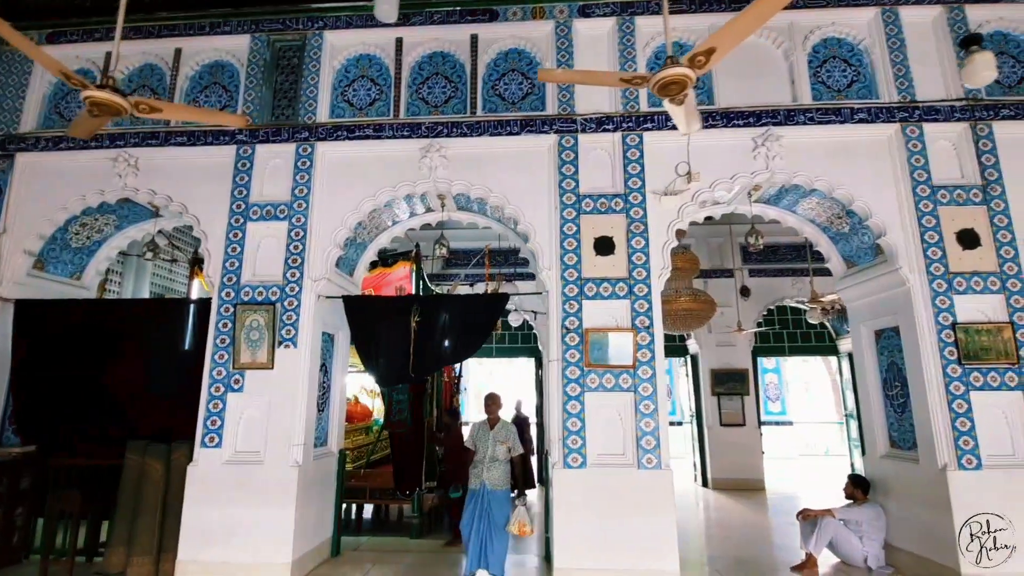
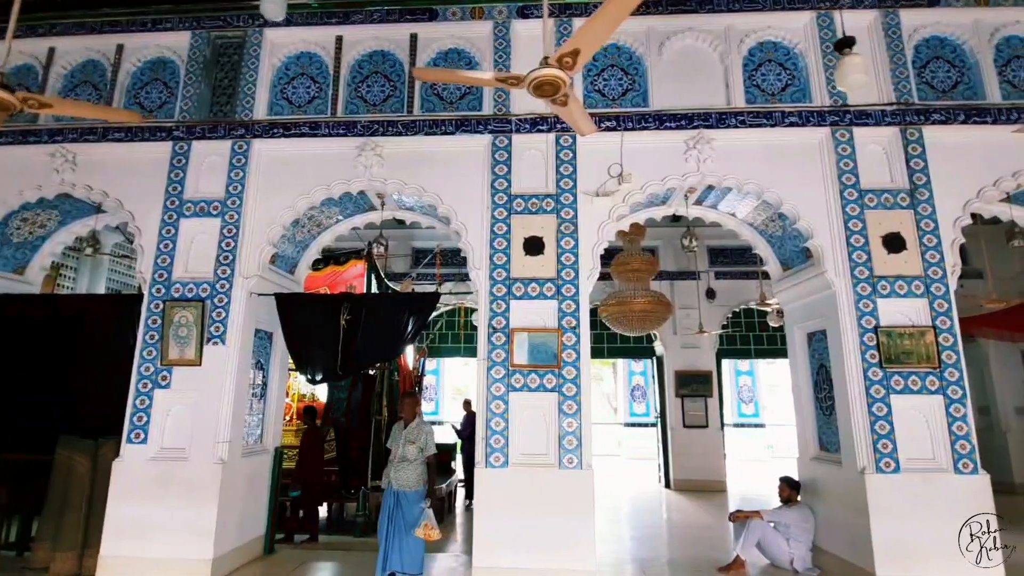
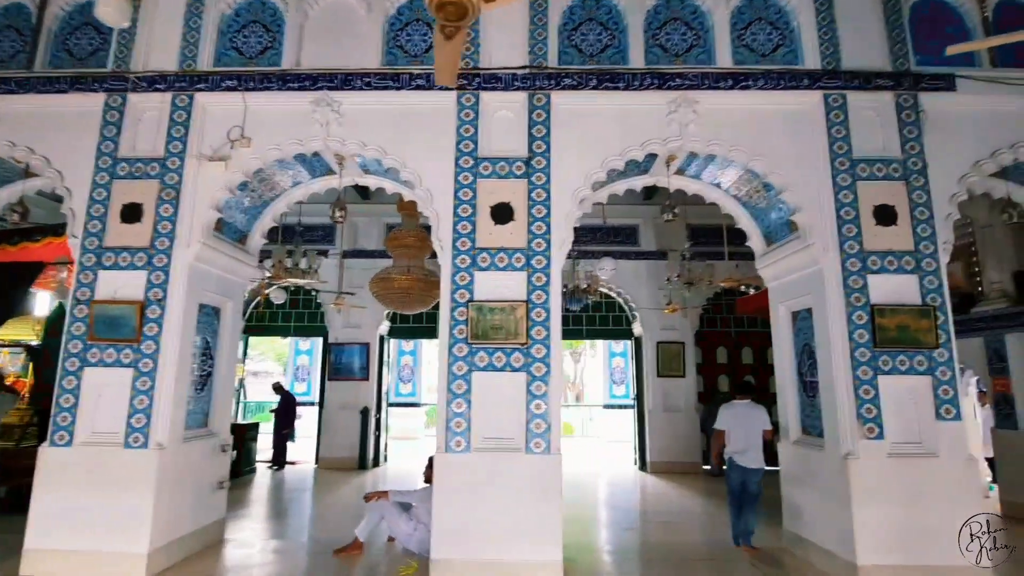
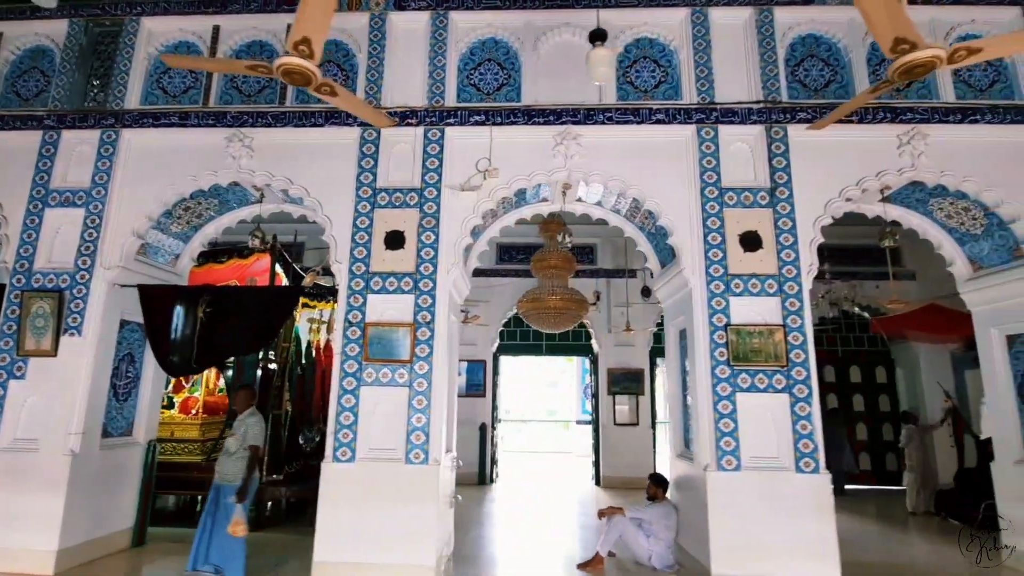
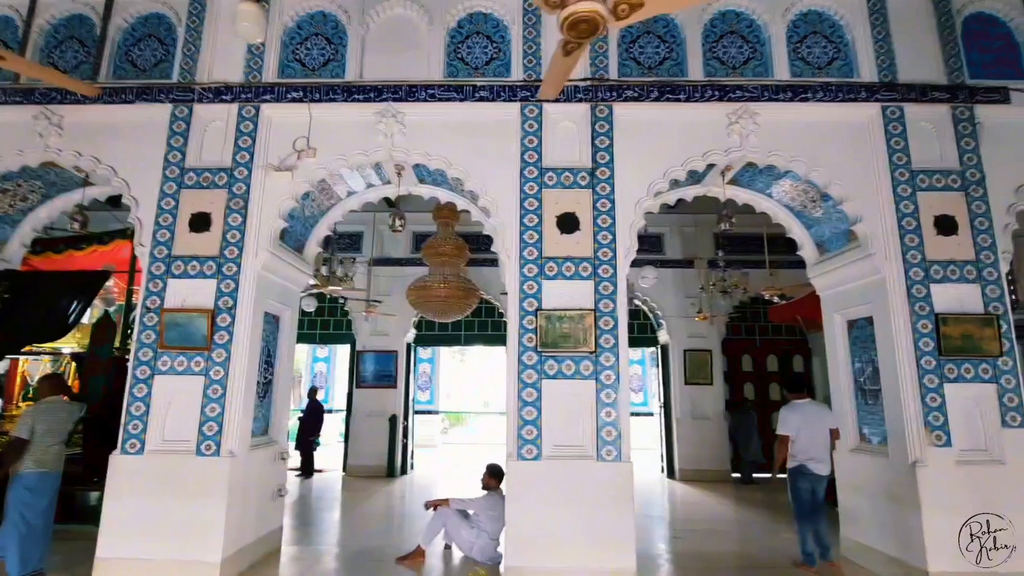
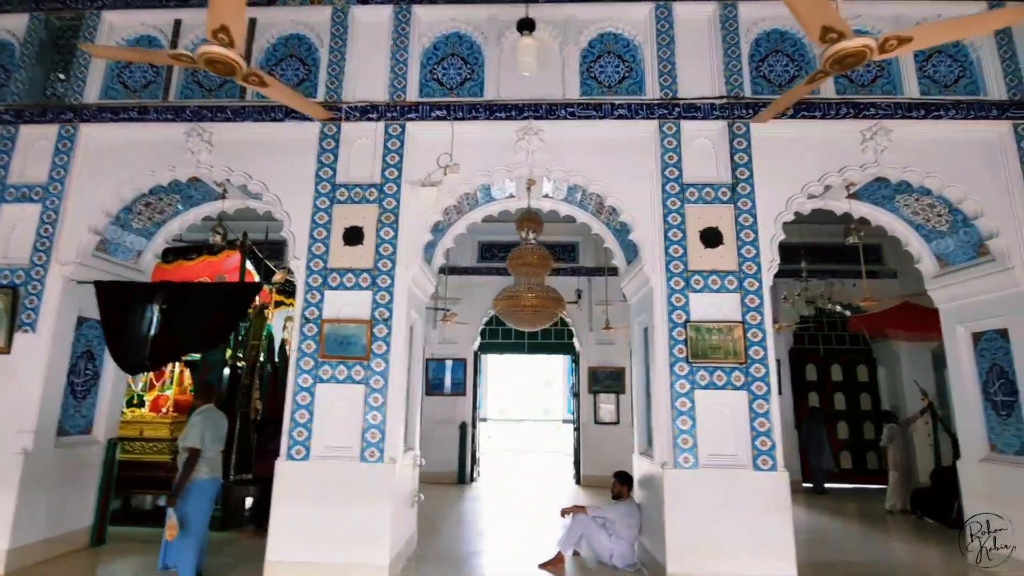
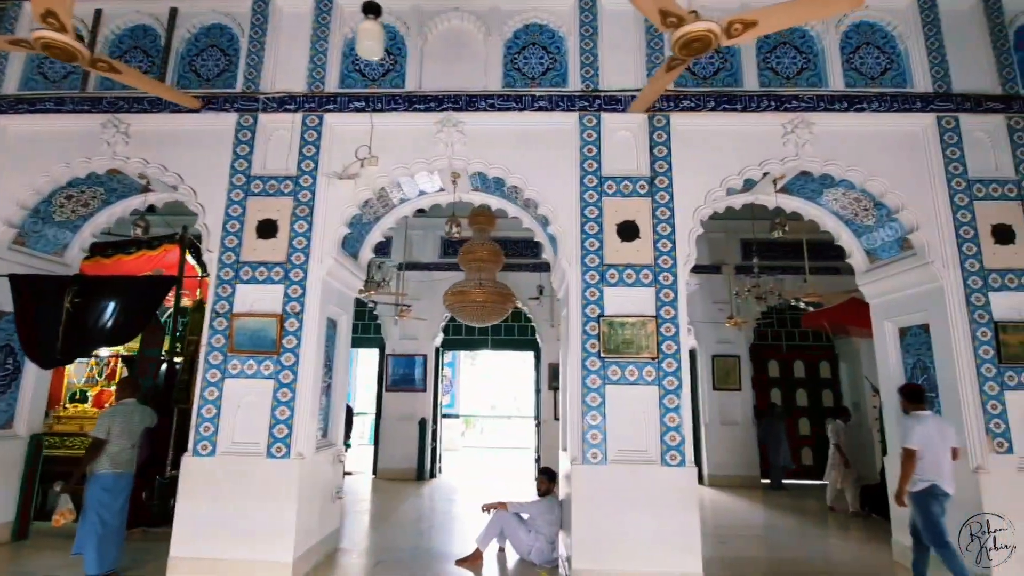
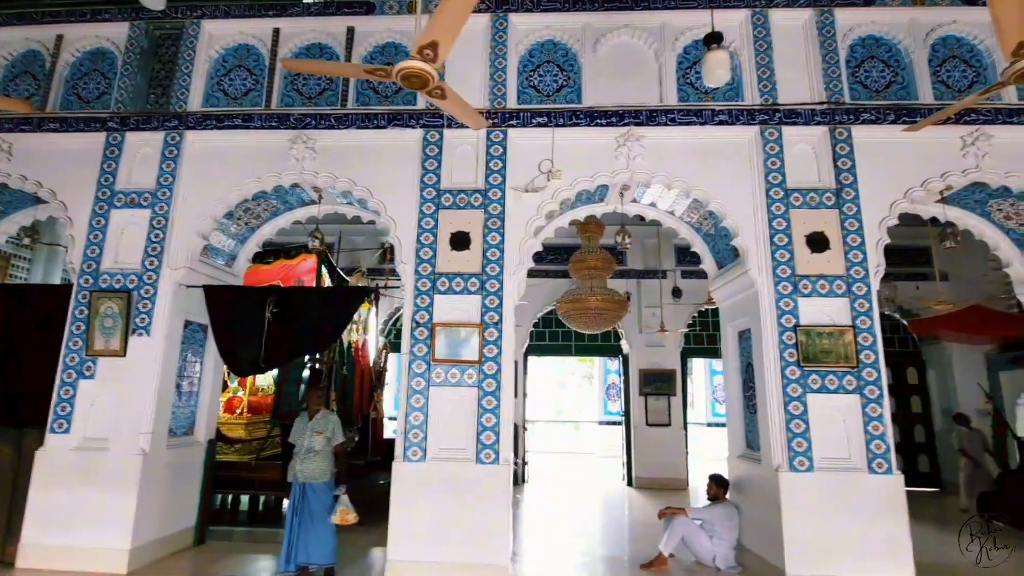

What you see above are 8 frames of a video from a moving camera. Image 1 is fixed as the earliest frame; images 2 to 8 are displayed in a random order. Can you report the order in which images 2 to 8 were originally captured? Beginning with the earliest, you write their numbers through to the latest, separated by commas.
2, 8, 4, 6, 7, 5, 3
